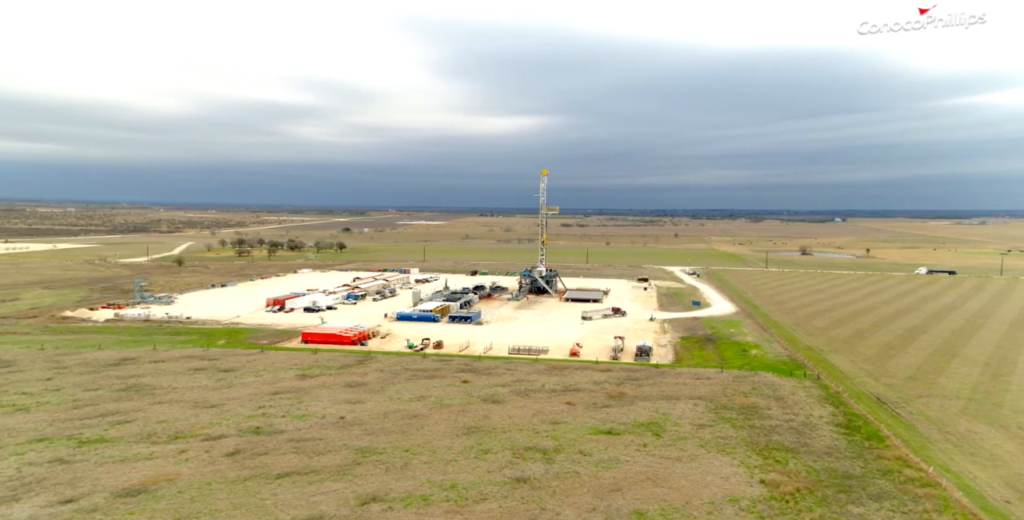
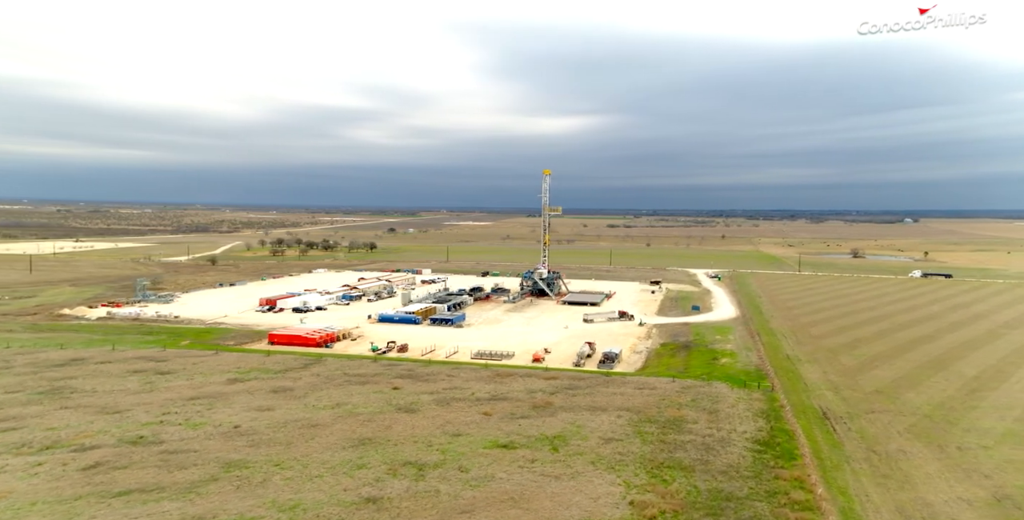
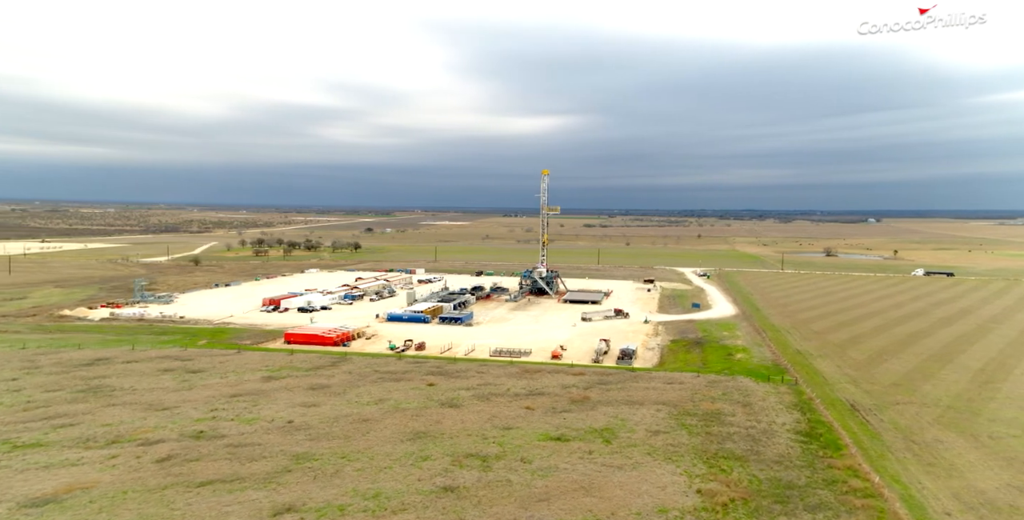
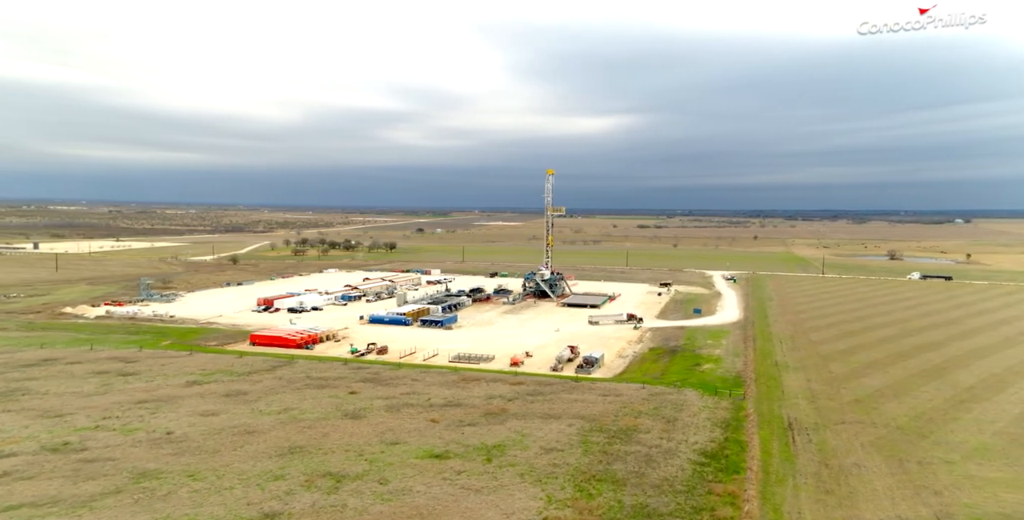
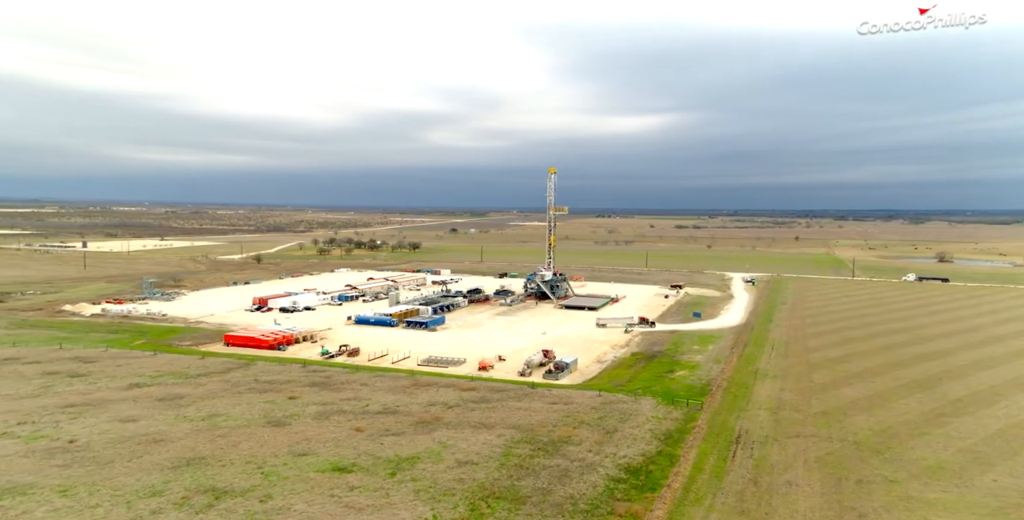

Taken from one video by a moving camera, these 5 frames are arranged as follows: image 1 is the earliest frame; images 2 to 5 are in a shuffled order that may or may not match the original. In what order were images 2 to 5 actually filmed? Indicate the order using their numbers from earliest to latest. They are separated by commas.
3, 2, 4, 5
